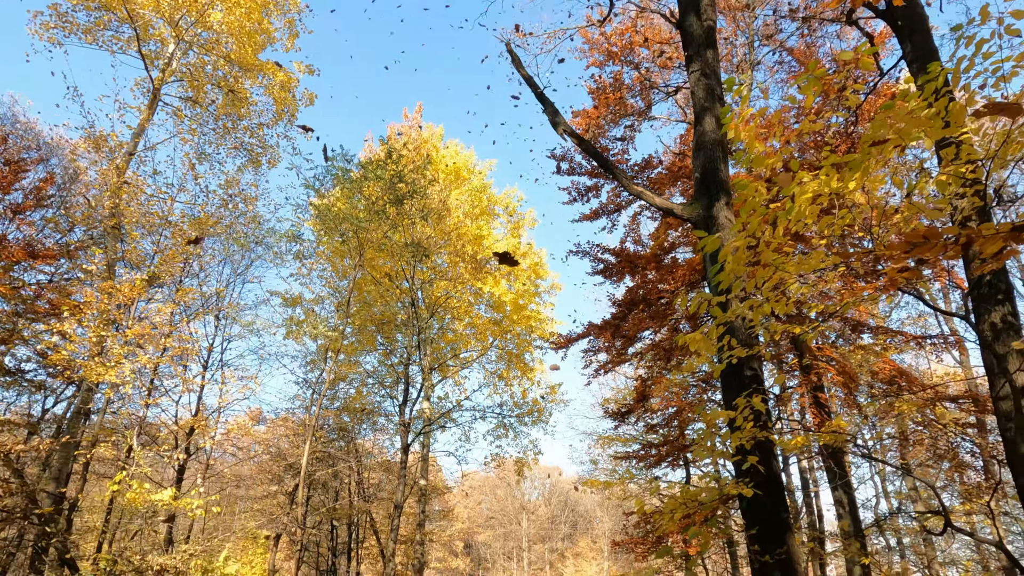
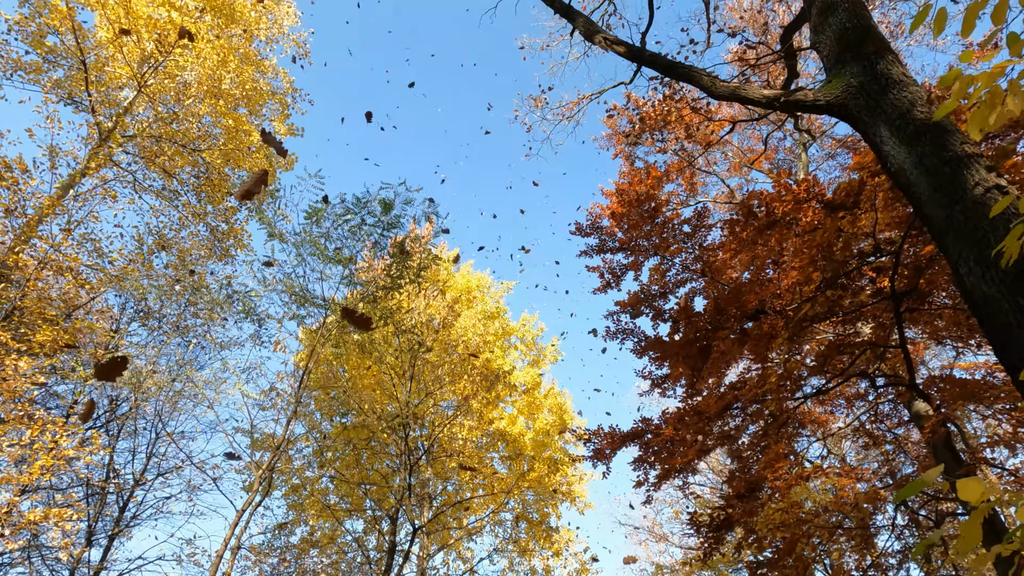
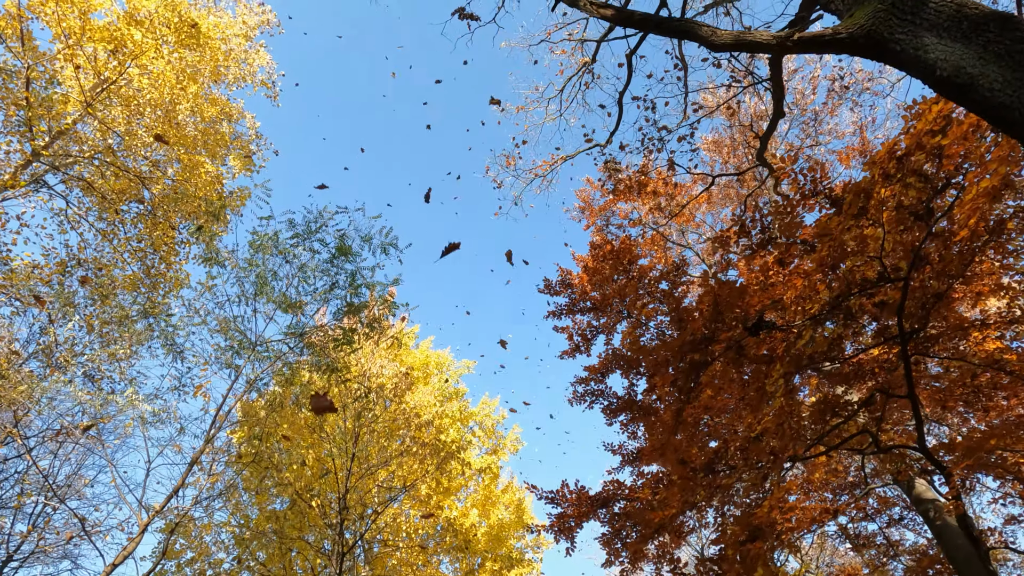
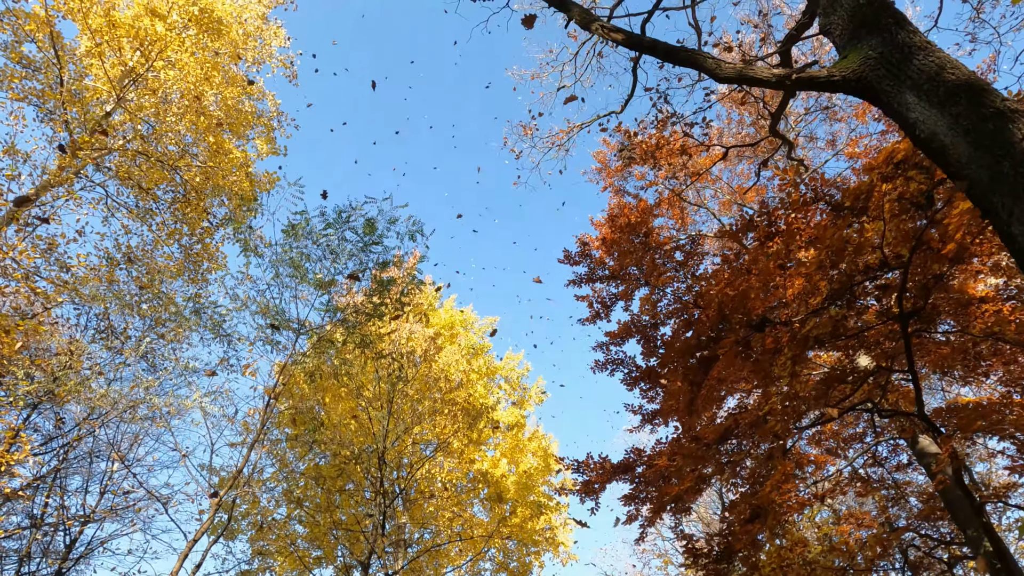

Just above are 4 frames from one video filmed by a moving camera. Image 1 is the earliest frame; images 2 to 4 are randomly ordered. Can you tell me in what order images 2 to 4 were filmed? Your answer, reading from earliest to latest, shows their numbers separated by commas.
2, 4, 3
